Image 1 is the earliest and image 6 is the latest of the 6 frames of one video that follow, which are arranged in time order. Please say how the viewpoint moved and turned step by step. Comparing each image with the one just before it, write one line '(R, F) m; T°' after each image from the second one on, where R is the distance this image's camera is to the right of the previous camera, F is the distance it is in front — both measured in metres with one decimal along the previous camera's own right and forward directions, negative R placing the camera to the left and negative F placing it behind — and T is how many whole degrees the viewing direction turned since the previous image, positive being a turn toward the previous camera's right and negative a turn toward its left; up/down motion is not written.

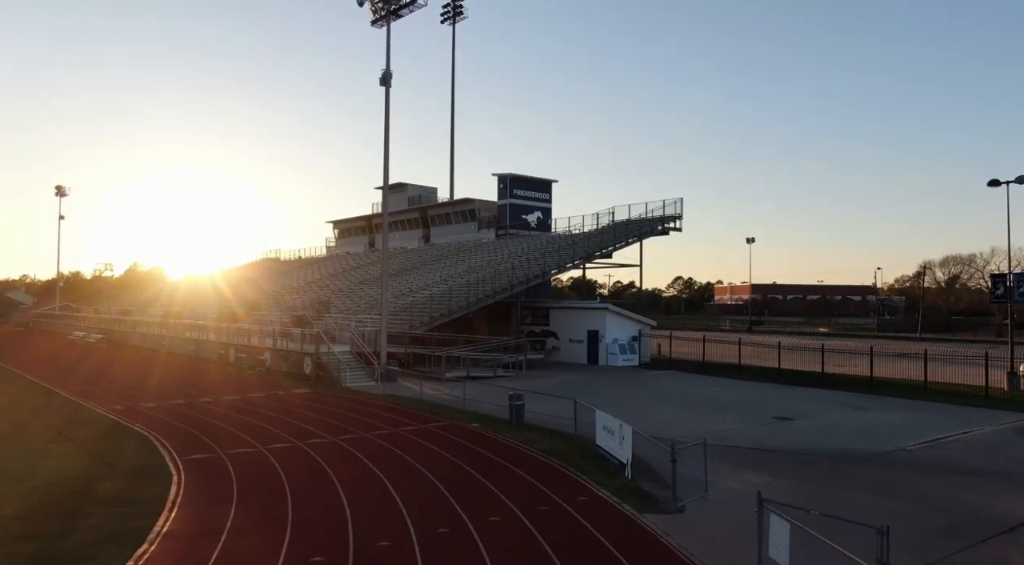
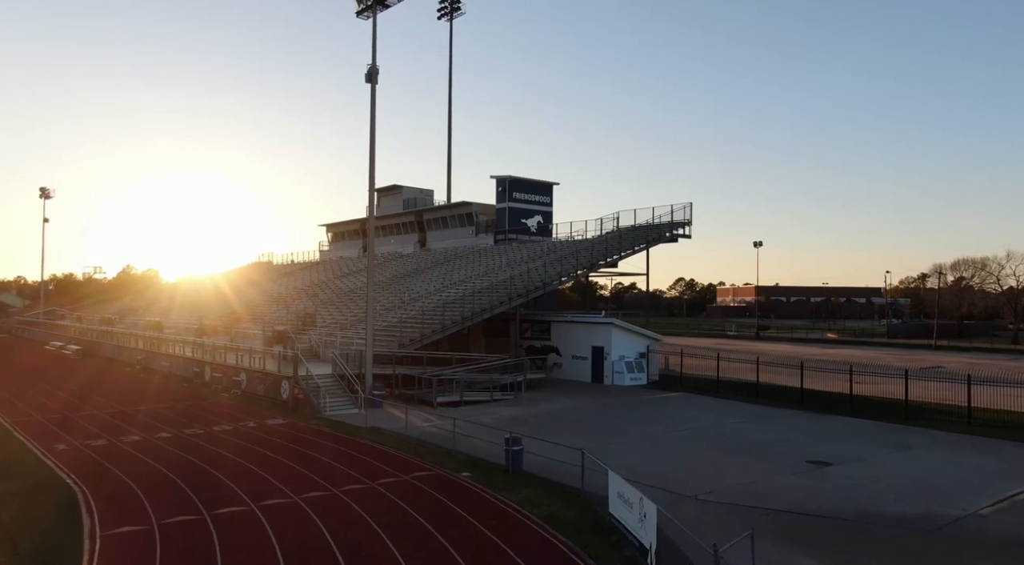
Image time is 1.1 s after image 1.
(+0.1, +2.0) m; 0°
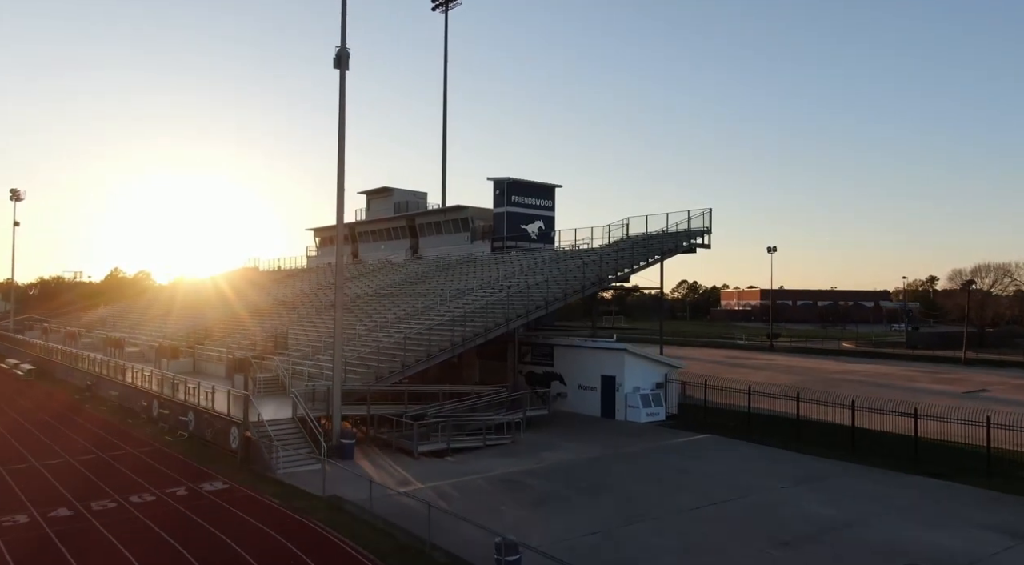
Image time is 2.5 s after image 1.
(+0.1, +3.5) m; 0°
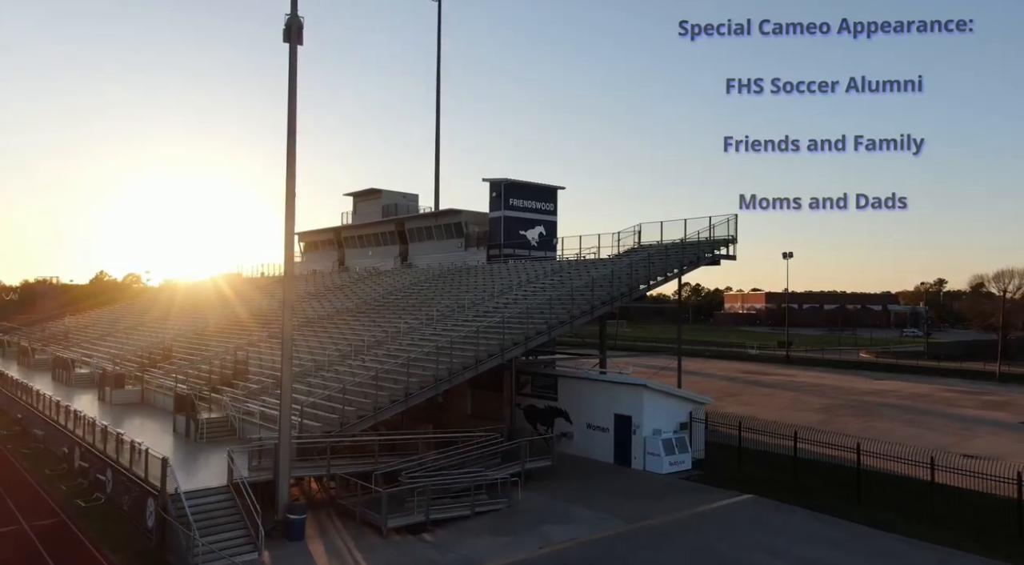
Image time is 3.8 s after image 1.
(+0.1, +3.7) m; 0°
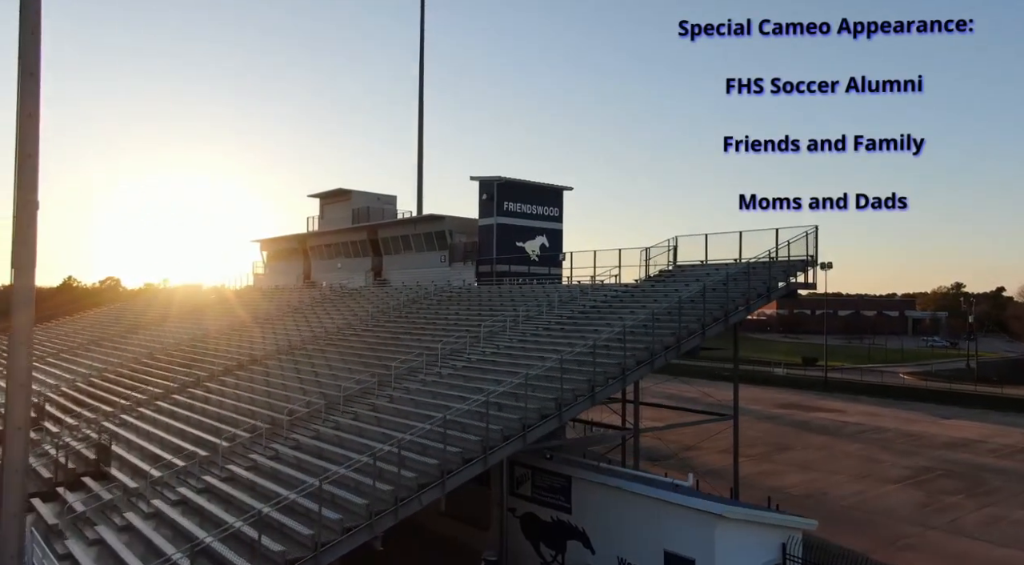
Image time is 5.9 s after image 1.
(+0.2, +7.2) m; 0°
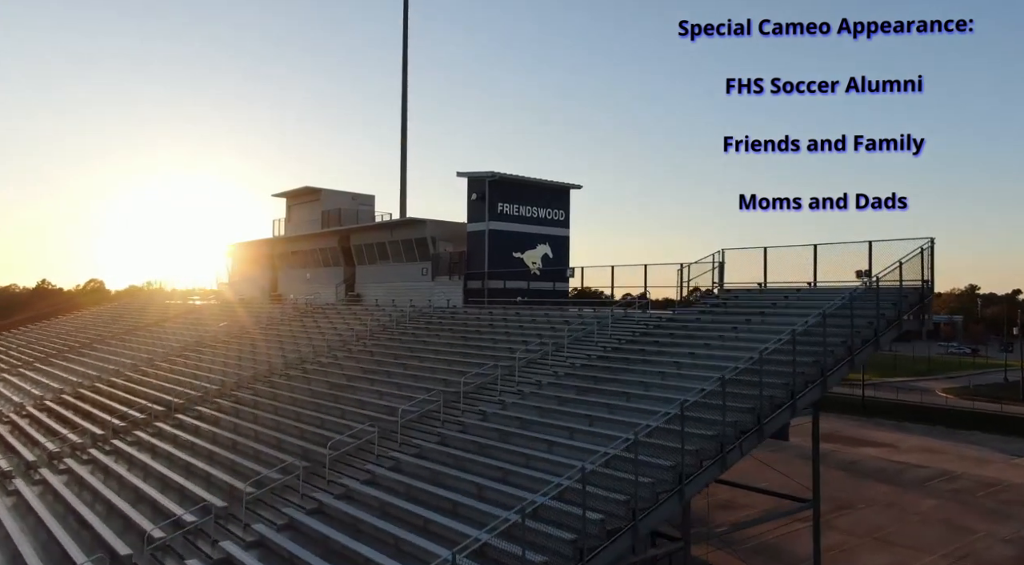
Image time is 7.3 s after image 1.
(+0.1, +5.3) m; 0°
